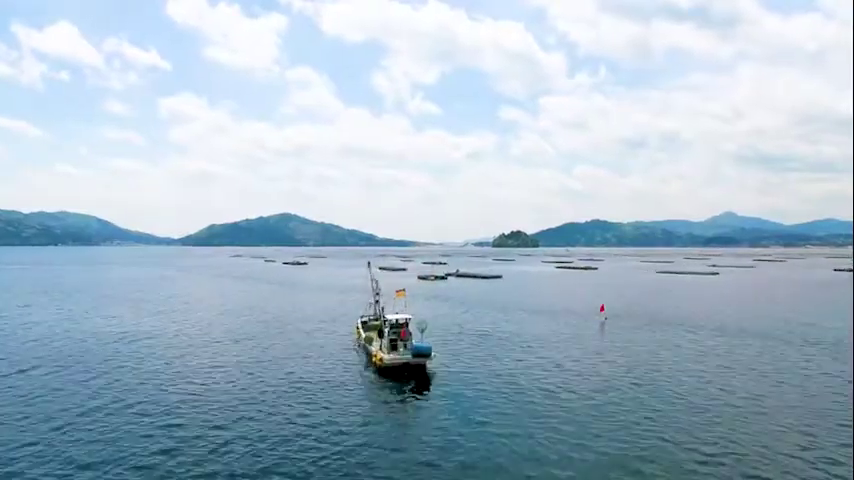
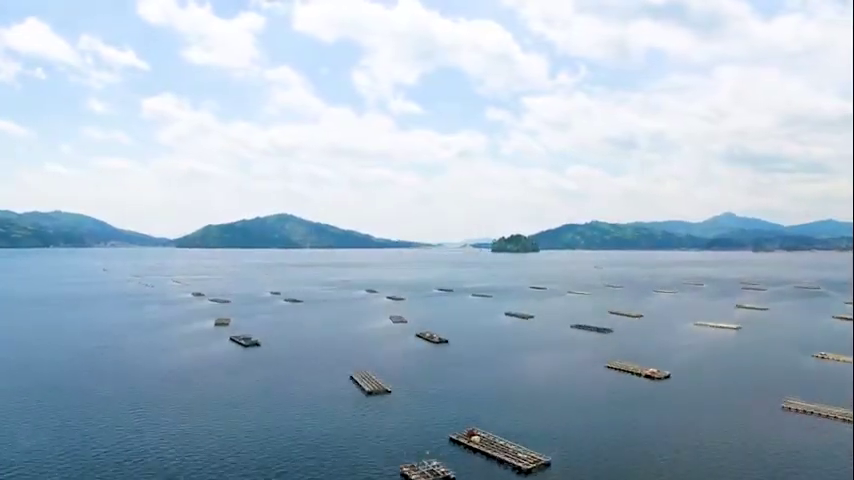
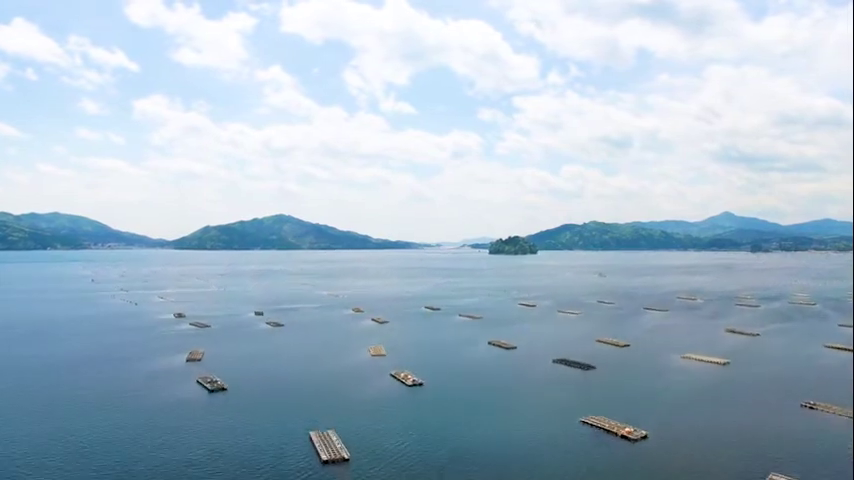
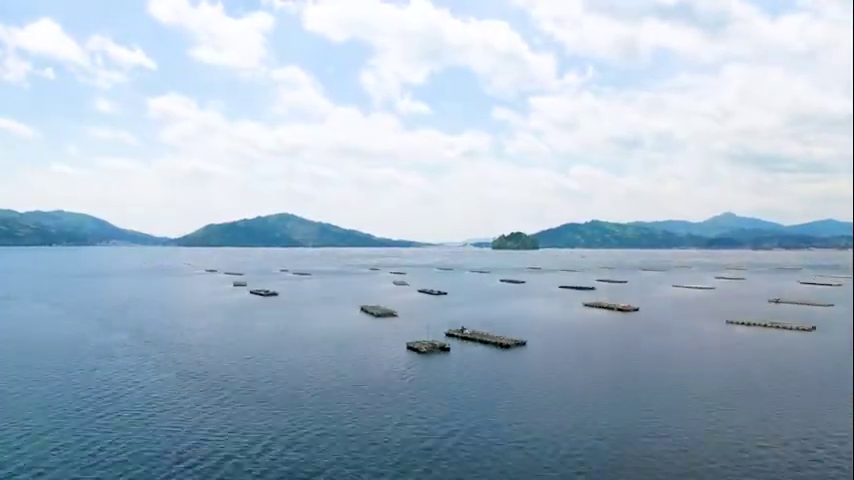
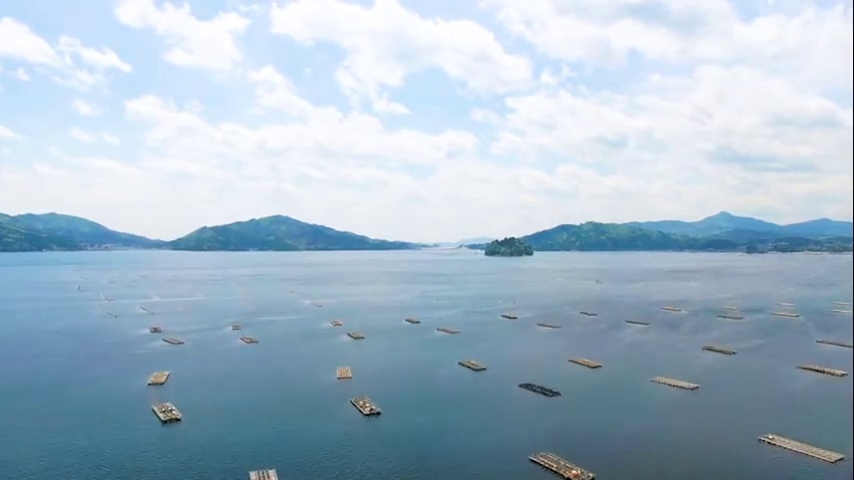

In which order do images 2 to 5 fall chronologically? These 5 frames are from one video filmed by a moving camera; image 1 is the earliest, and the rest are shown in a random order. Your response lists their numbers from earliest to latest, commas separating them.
4, 2, 3, 5
